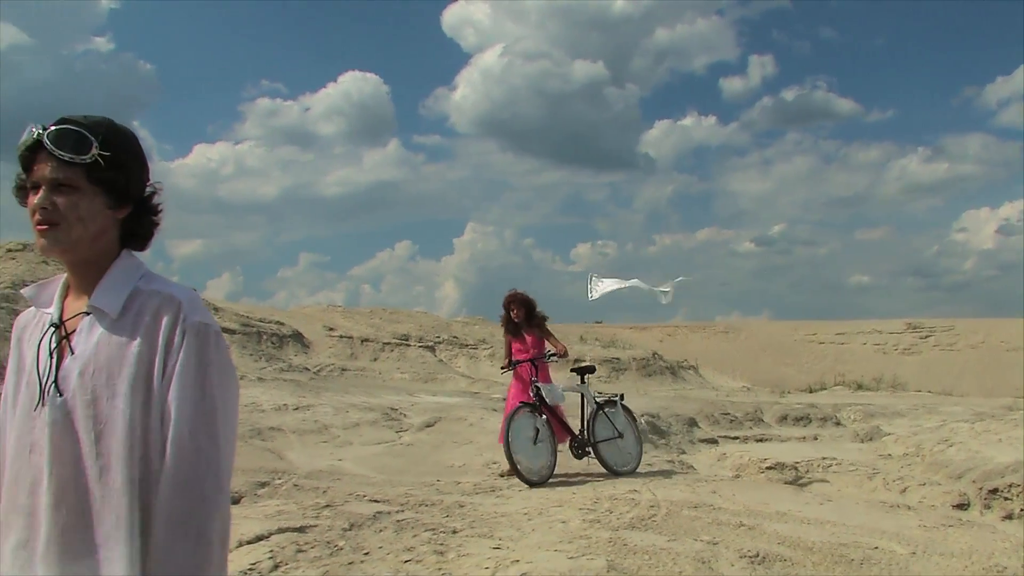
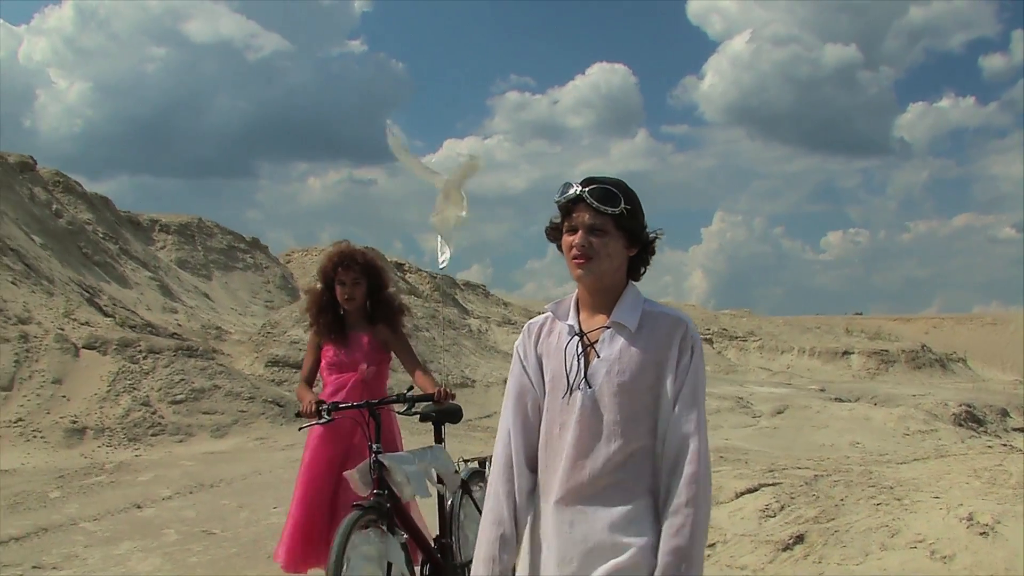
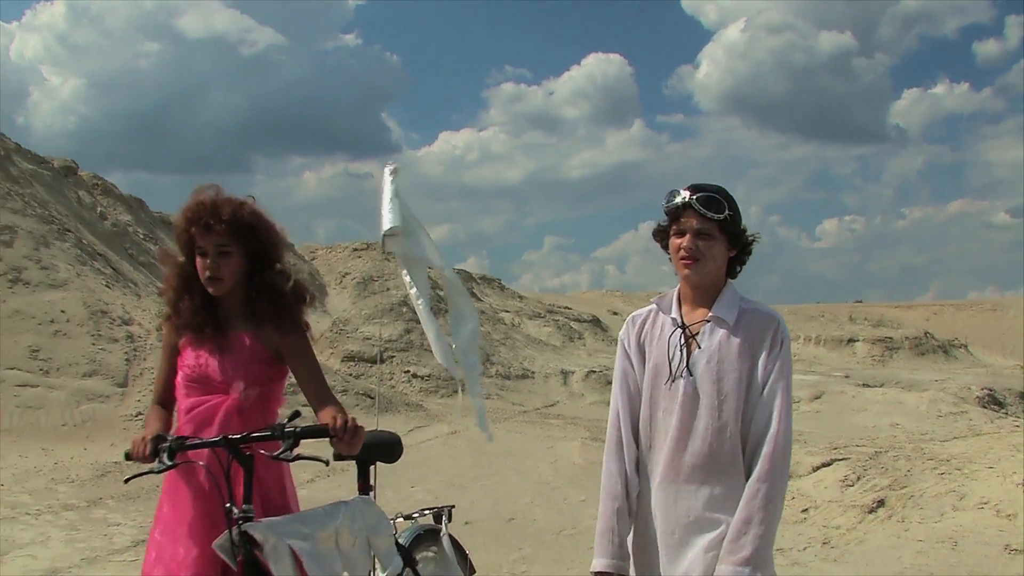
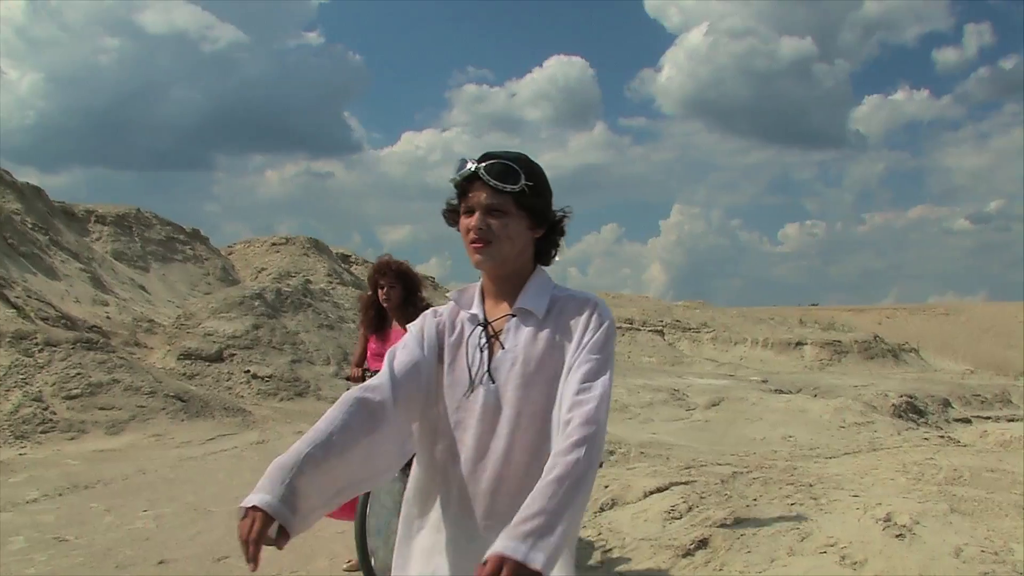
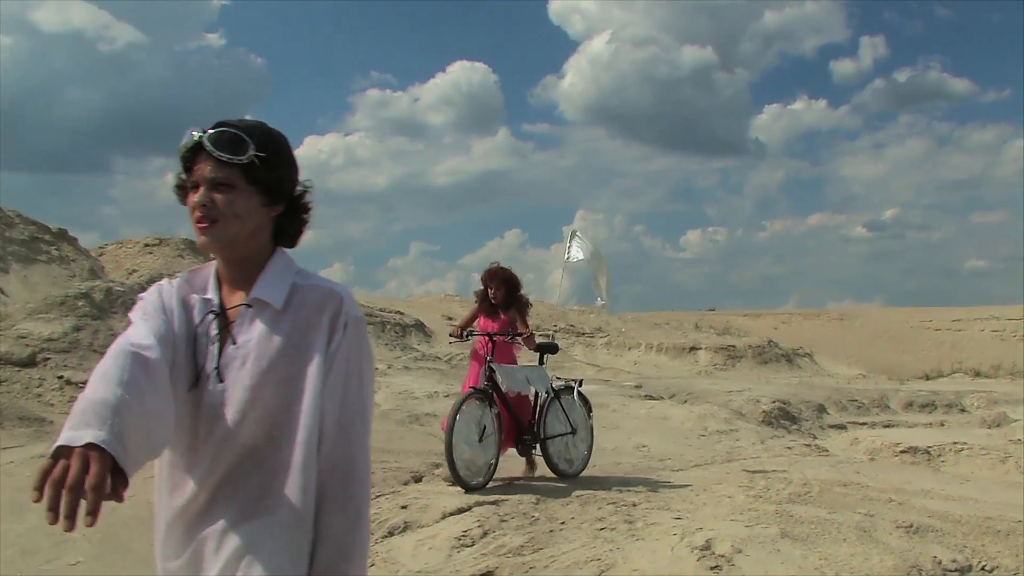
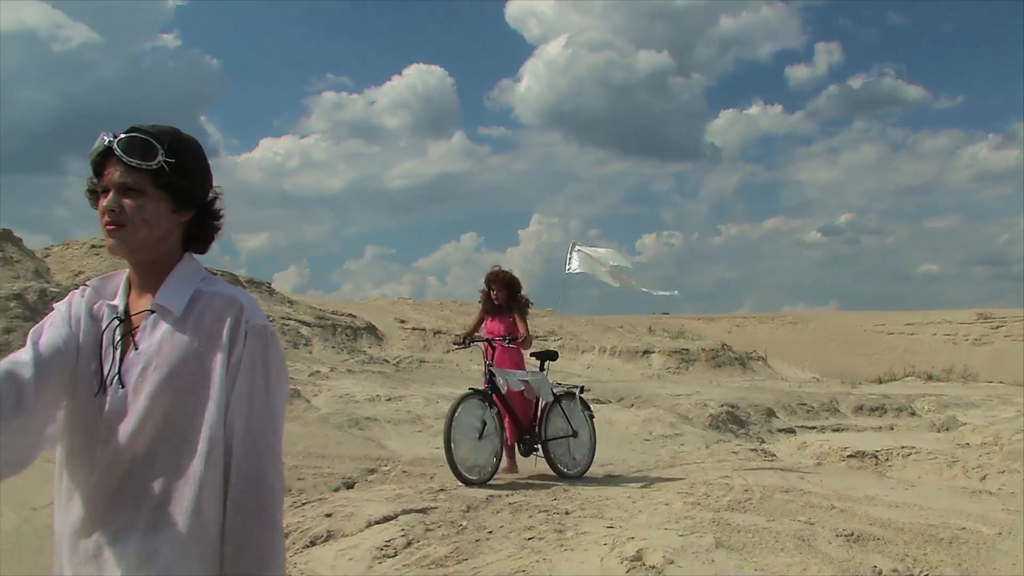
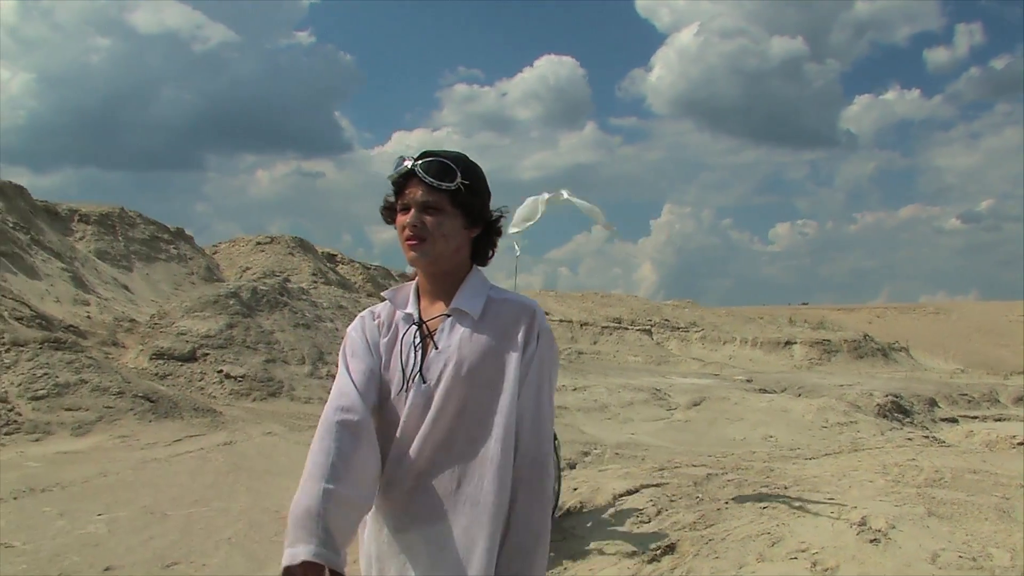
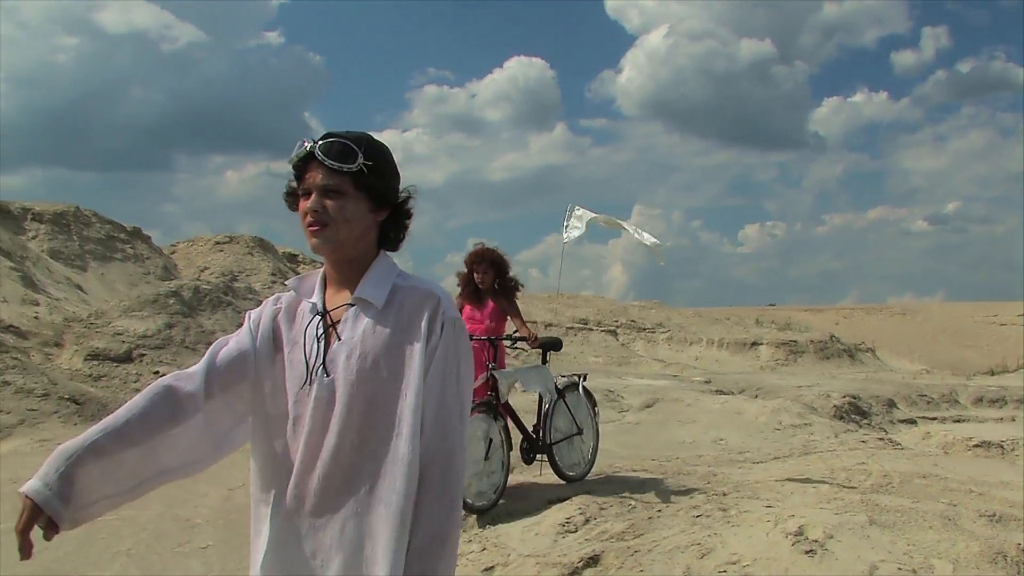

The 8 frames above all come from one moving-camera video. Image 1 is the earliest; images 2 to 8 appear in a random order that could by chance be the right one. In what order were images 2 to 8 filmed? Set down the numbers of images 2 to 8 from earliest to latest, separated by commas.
6, 5, 8, 7, 4, 2, 3
